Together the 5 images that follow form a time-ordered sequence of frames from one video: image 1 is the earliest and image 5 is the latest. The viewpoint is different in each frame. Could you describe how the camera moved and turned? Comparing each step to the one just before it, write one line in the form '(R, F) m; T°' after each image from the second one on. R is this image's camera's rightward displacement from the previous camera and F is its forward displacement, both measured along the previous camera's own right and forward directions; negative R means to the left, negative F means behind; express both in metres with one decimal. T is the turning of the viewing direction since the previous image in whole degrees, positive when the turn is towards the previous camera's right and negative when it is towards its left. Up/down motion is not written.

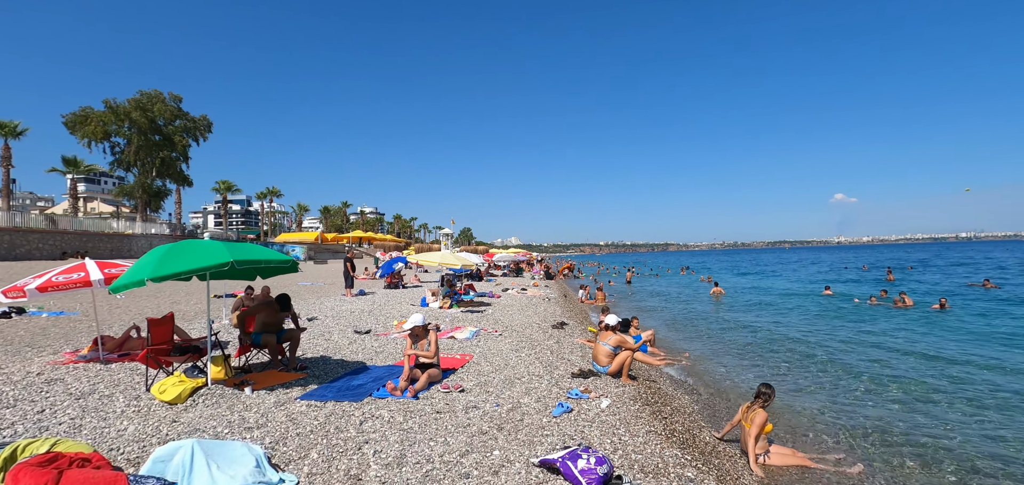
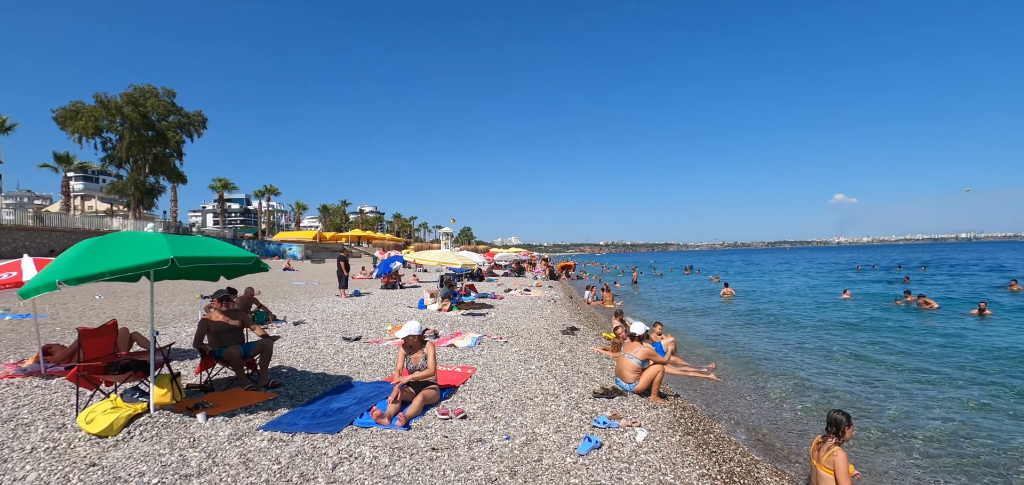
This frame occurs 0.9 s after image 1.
(-0.2, +1.1) m; 0°
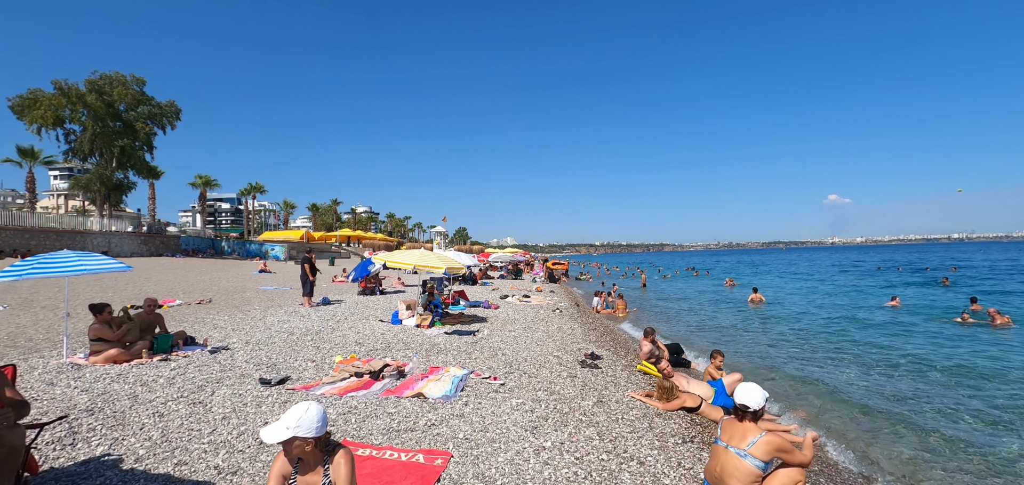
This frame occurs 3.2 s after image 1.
(-0.1, +3.1) m; +1°
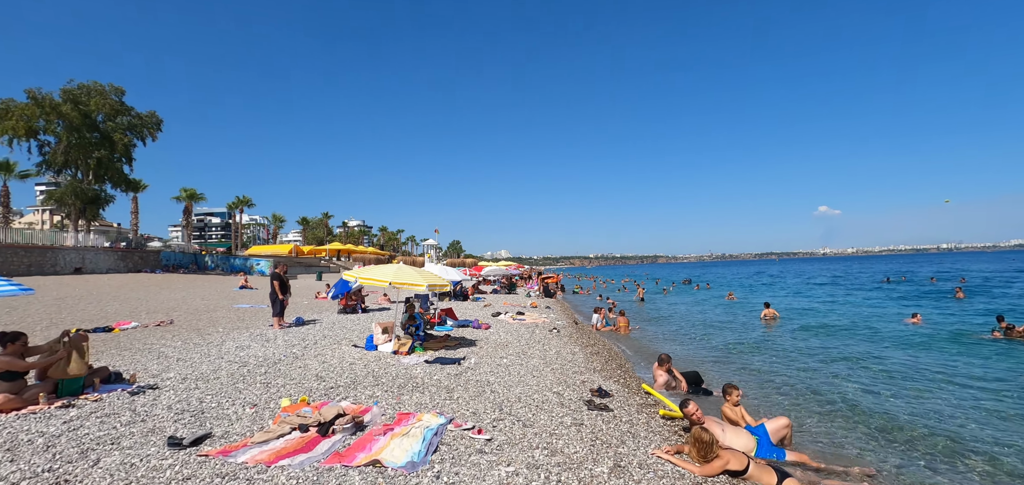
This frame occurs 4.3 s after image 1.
(+0.1, +1.5) m; +1°
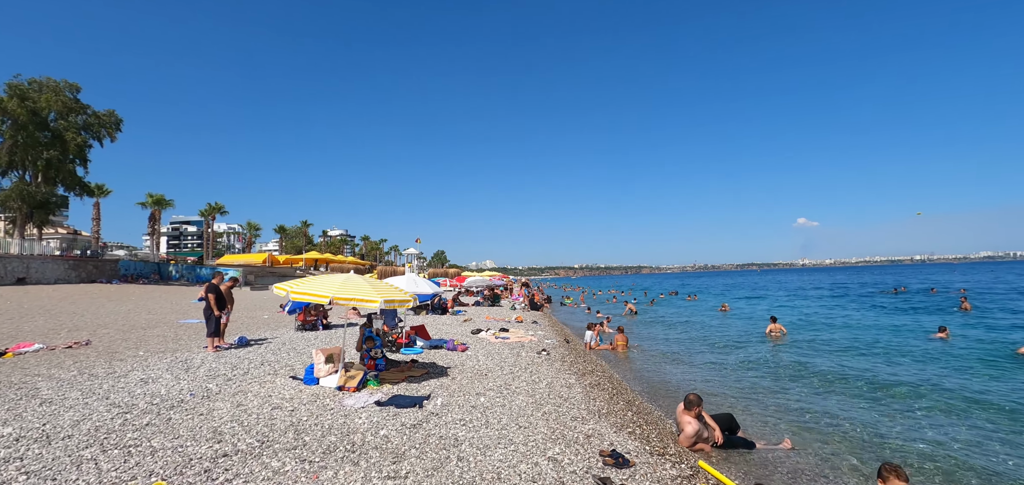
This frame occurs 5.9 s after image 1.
(+0.1, +2.1) m; +2°
